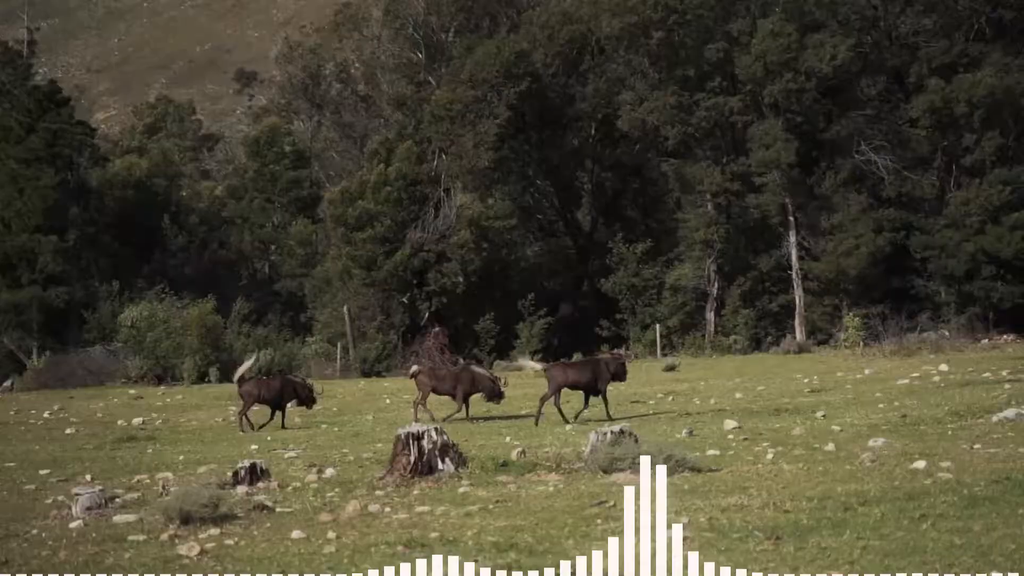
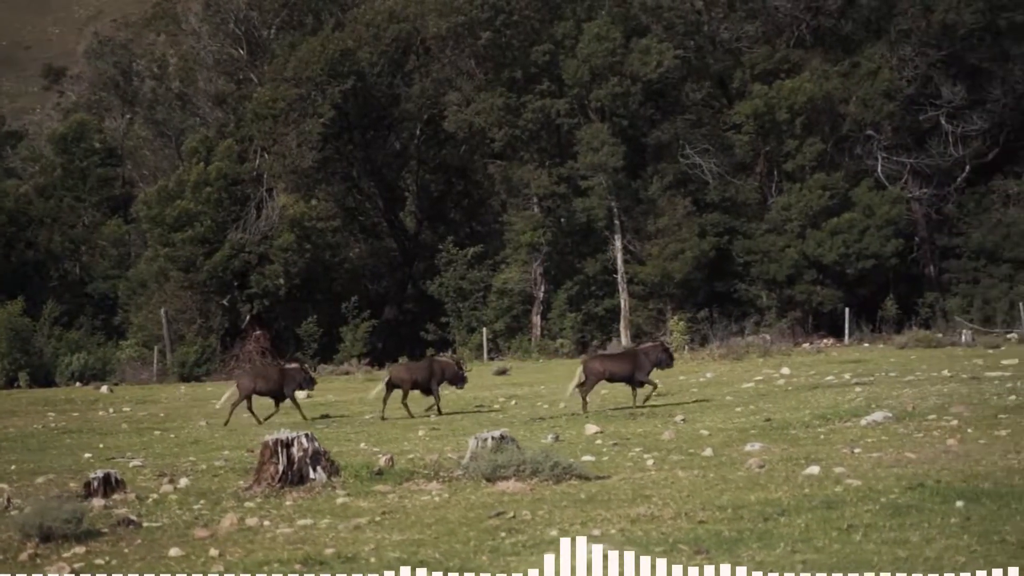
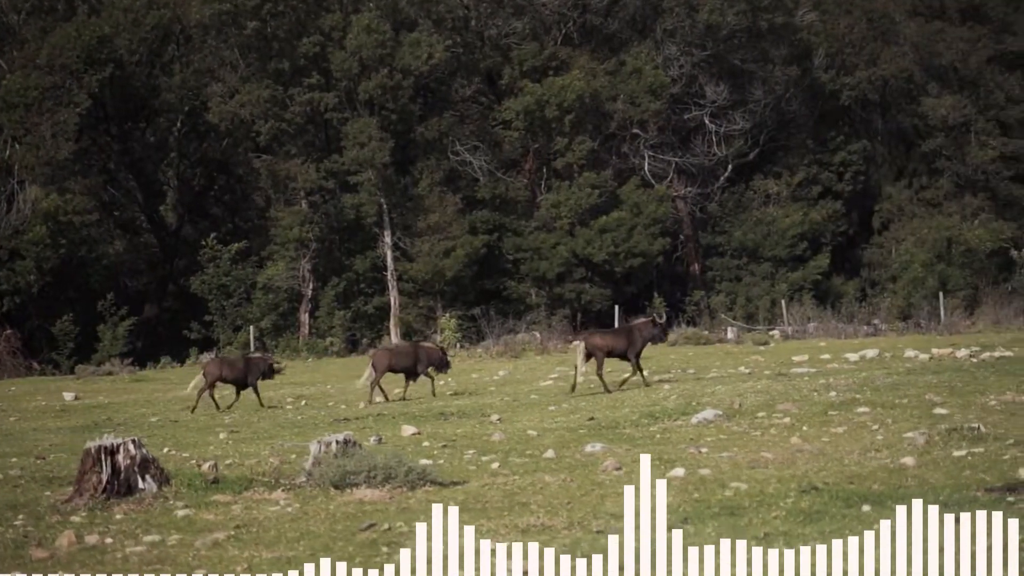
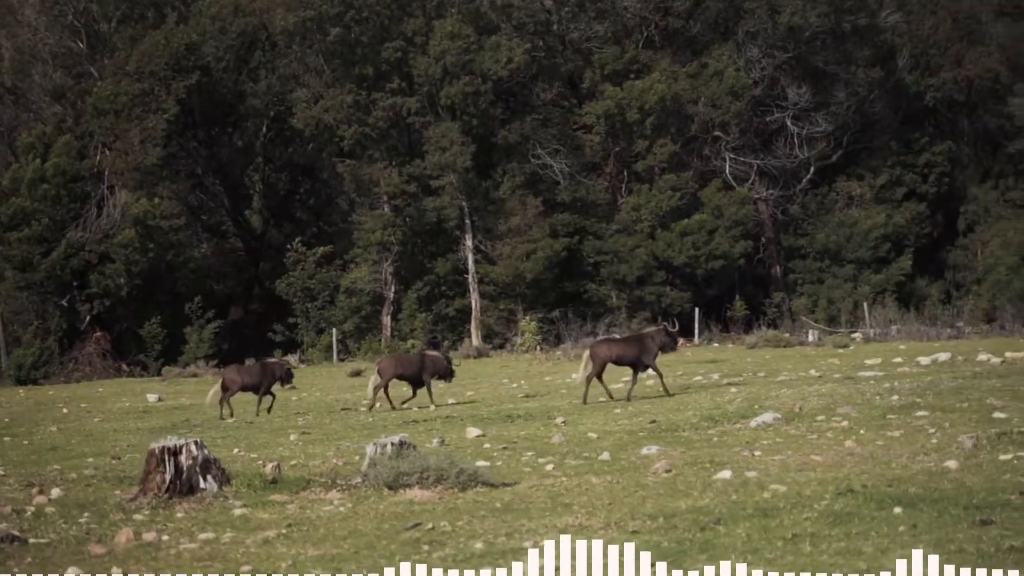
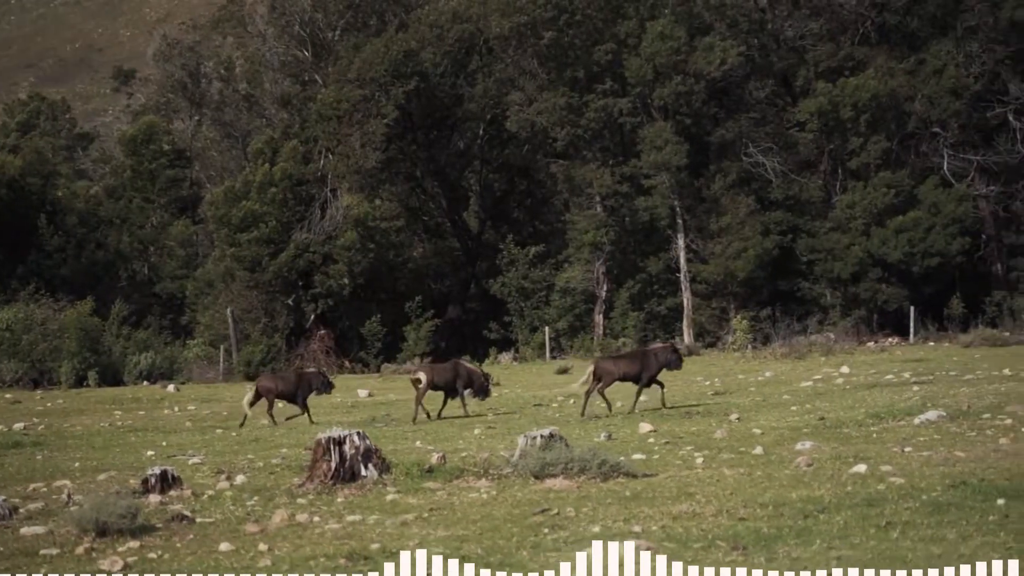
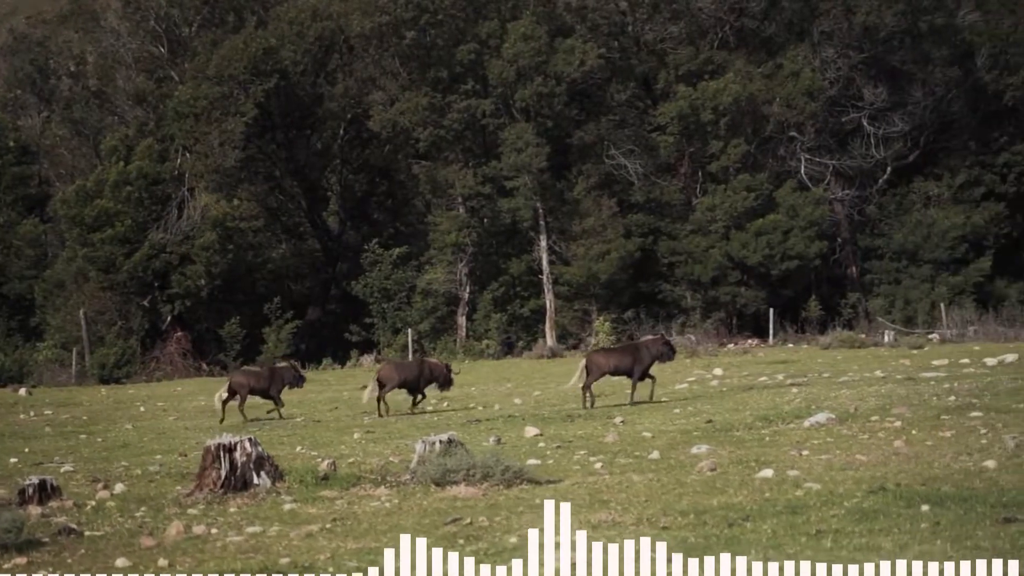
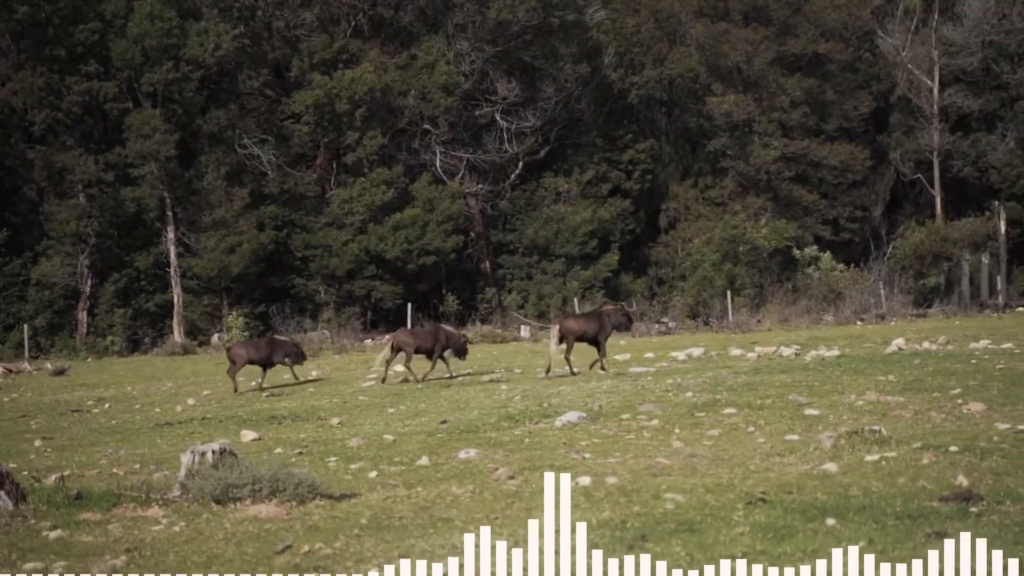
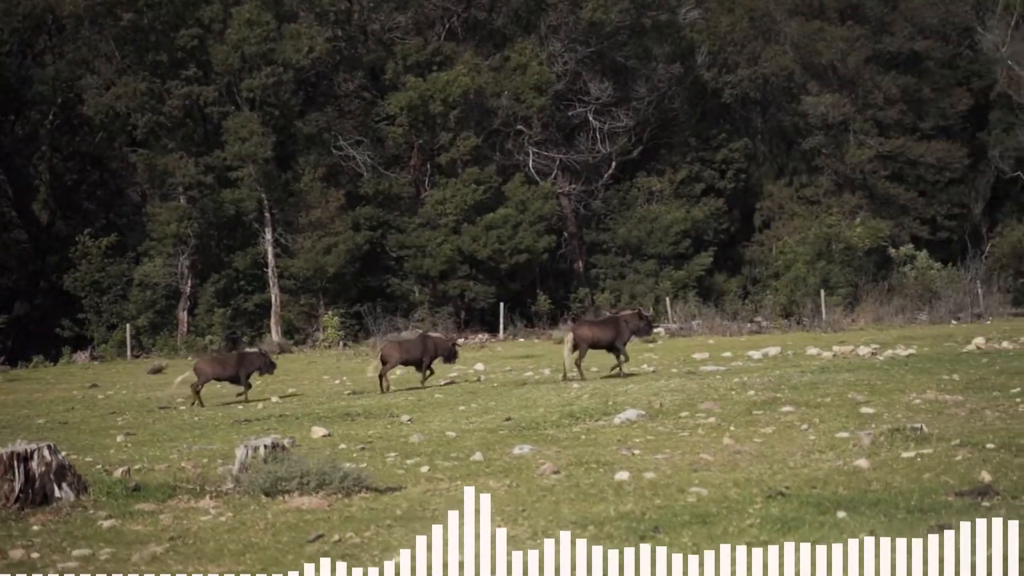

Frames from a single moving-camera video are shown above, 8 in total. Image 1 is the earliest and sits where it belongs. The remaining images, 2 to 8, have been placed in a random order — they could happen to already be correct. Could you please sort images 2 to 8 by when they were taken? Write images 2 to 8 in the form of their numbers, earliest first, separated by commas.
5, 2, 6, 4, 3, 8, 7
